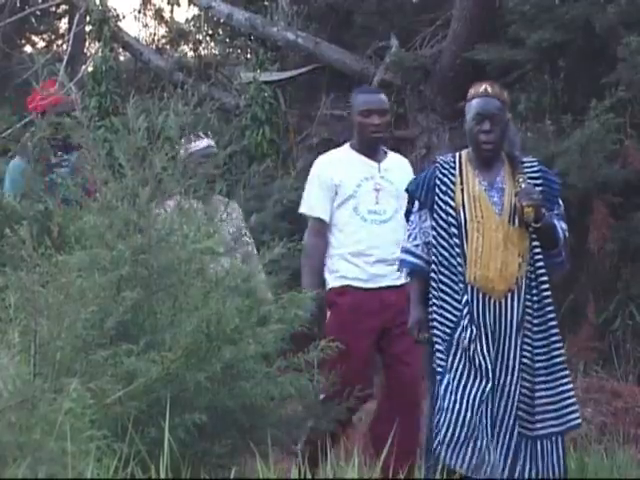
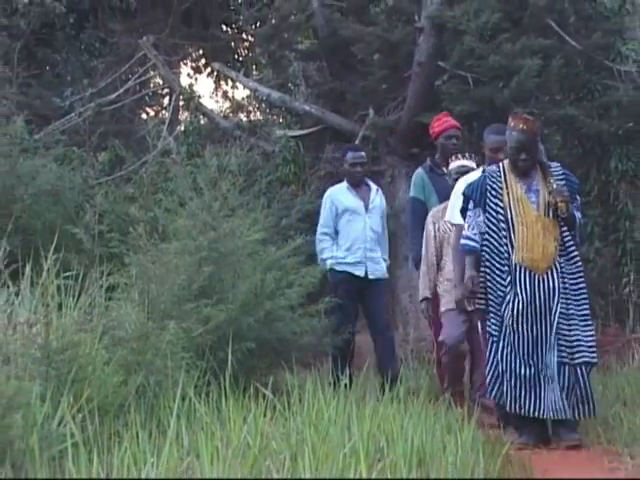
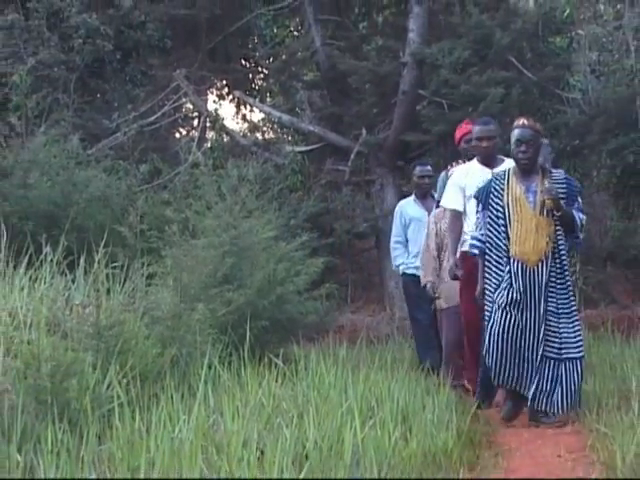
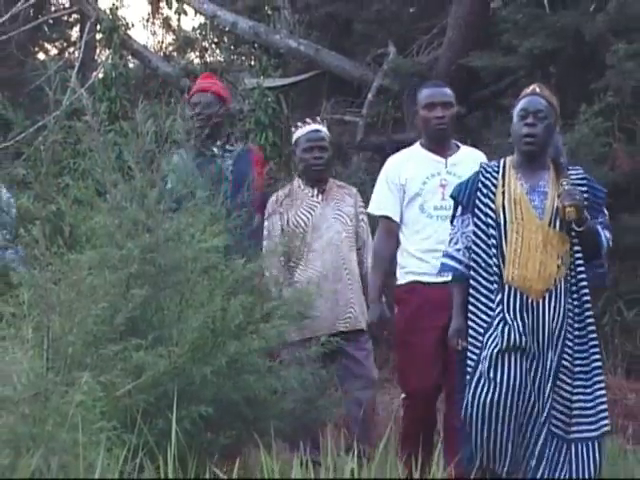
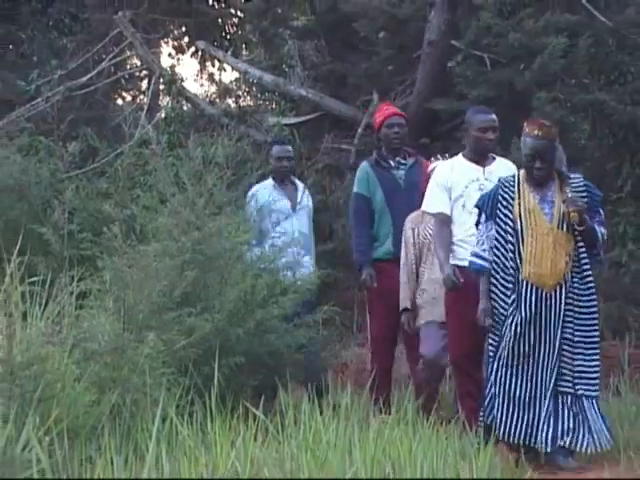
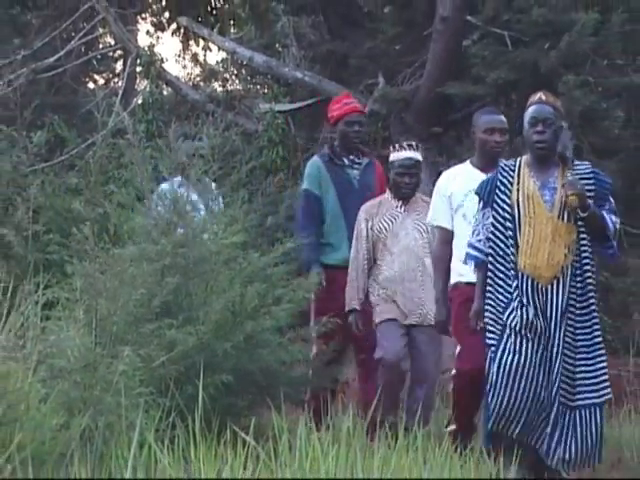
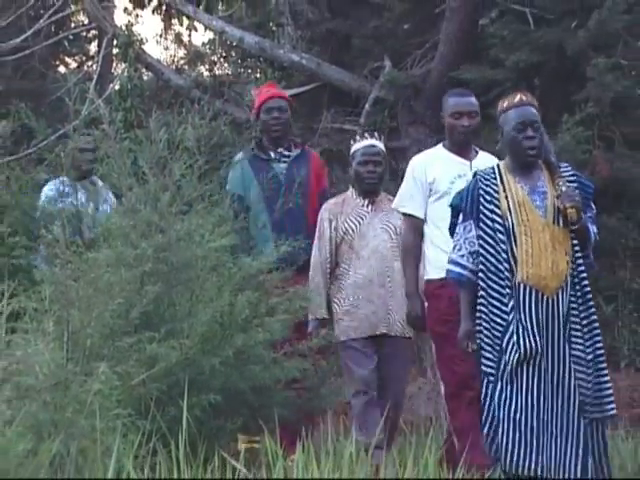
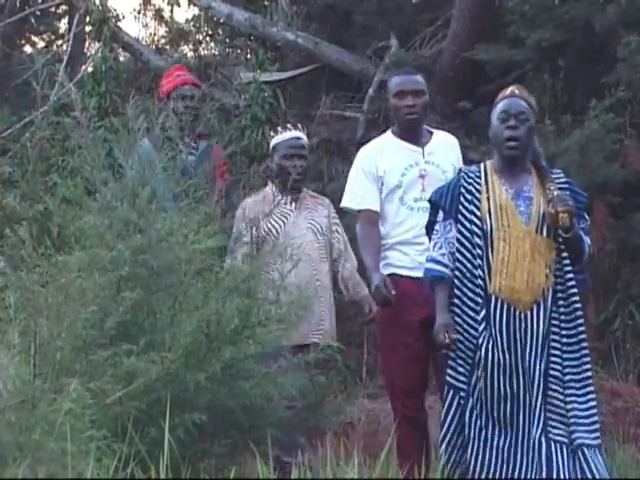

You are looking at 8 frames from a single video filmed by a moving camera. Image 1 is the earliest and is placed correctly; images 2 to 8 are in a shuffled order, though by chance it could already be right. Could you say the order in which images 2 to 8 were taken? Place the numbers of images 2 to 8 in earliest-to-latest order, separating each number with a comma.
8, 4, 7, 6, 5, 2, 3
